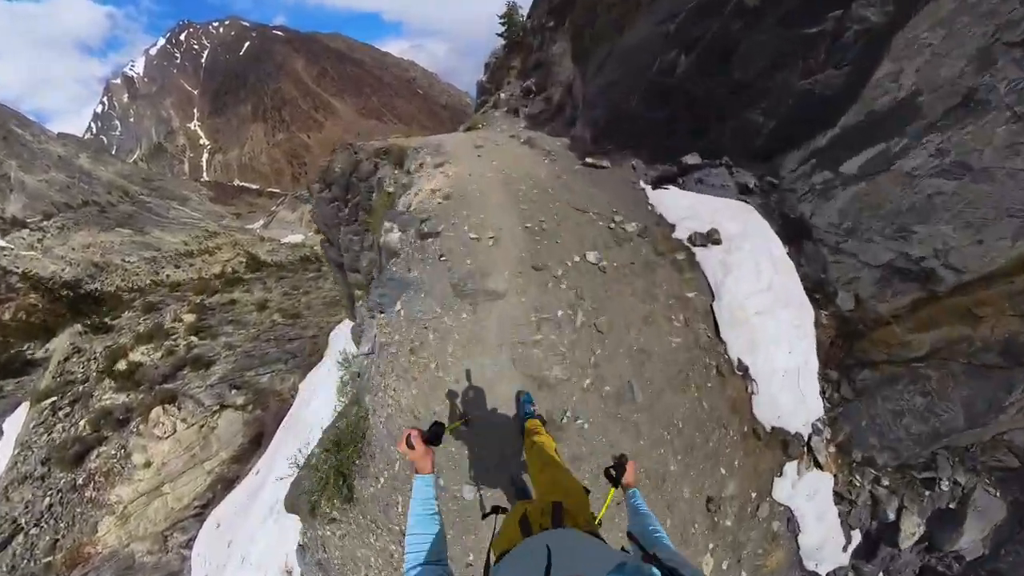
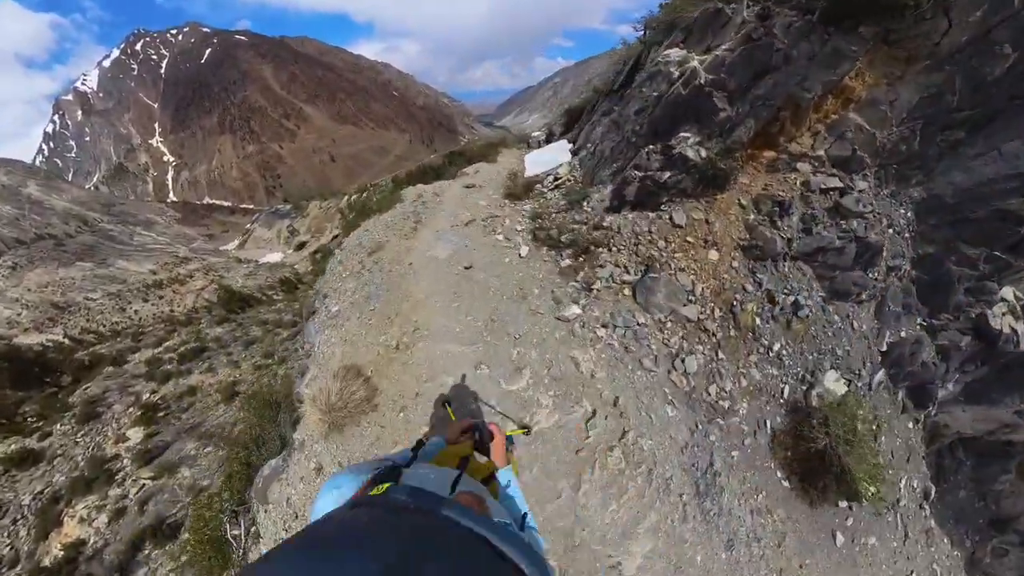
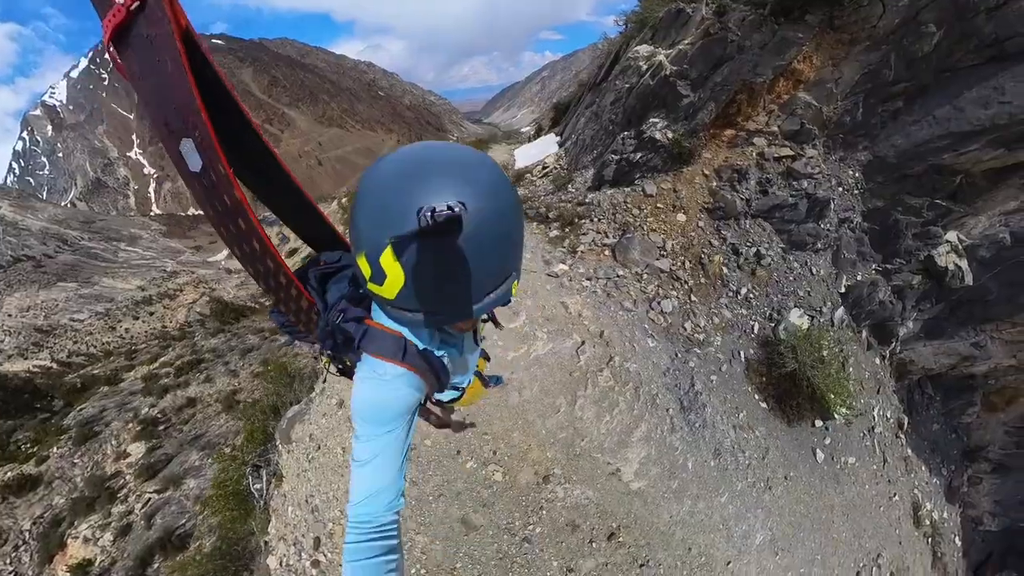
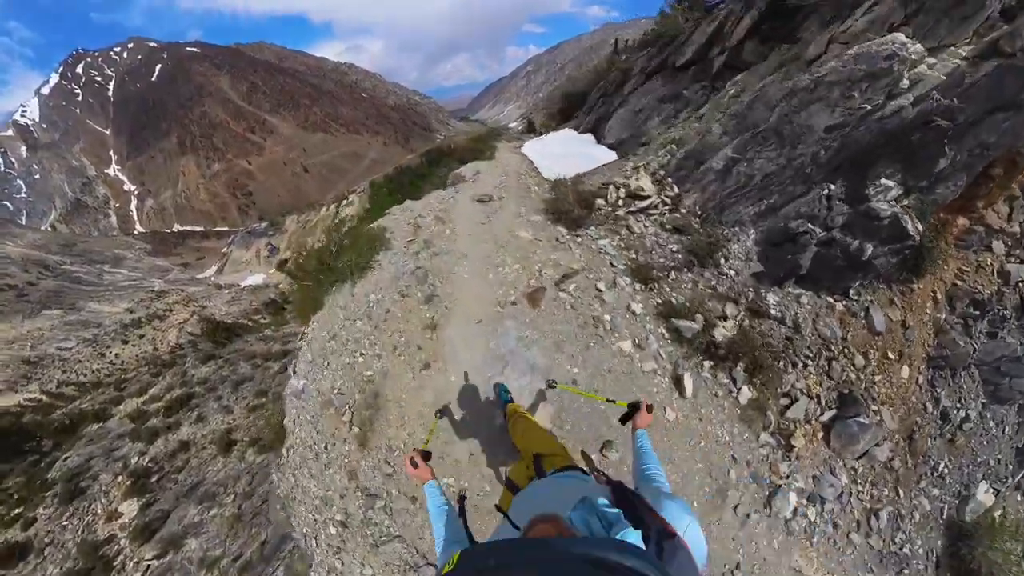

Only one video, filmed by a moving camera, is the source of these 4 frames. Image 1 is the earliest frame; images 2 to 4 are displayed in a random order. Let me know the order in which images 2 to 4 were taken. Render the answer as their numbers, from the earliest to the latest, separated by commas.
2, 3, 4
